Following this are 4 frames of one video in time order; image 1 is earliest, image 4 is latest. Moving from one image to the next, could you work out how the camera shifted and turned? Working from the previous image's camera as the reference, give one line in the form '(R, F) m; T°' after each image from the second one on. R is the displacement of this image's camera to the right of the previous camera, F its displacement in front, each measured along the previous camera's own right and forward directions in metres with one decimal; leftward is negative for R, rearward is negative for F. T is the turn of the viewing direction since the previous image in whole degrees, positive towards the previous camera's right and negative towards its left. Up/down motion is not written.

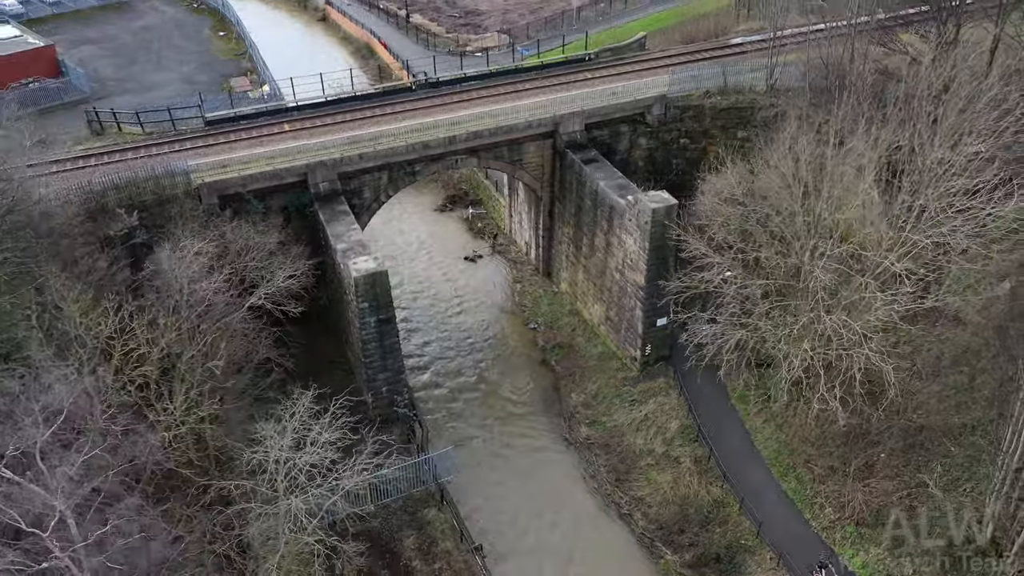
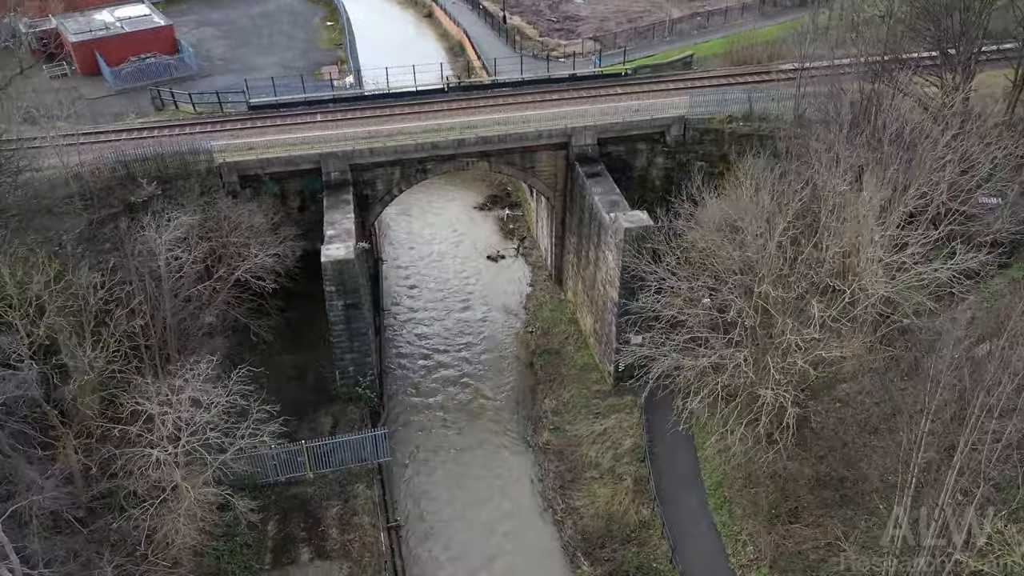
(+4.8, -0.5) m; -9°
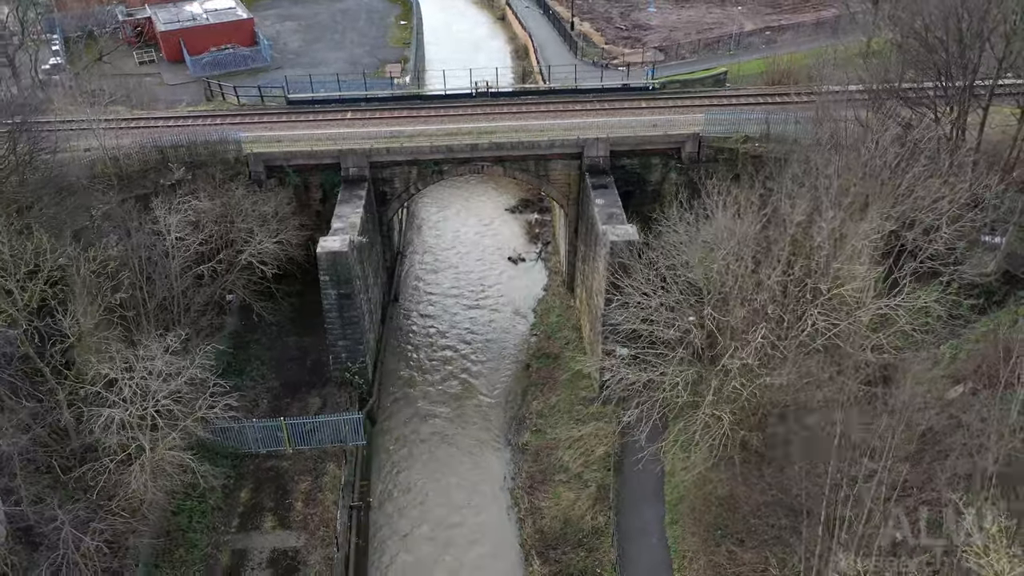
(+3.3, -0.7) m; -7°
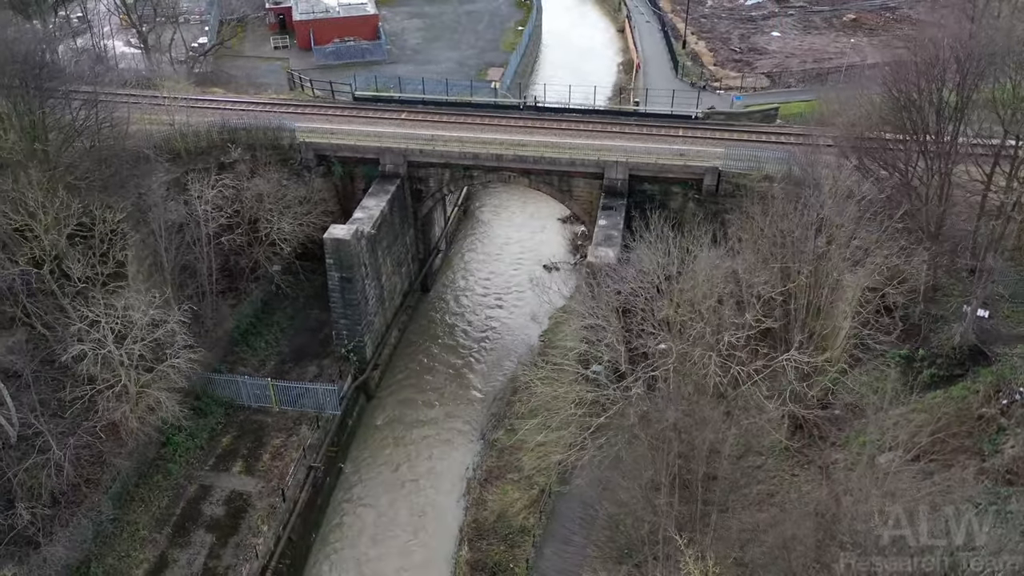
(+5.5, -1.1) m; -11°
